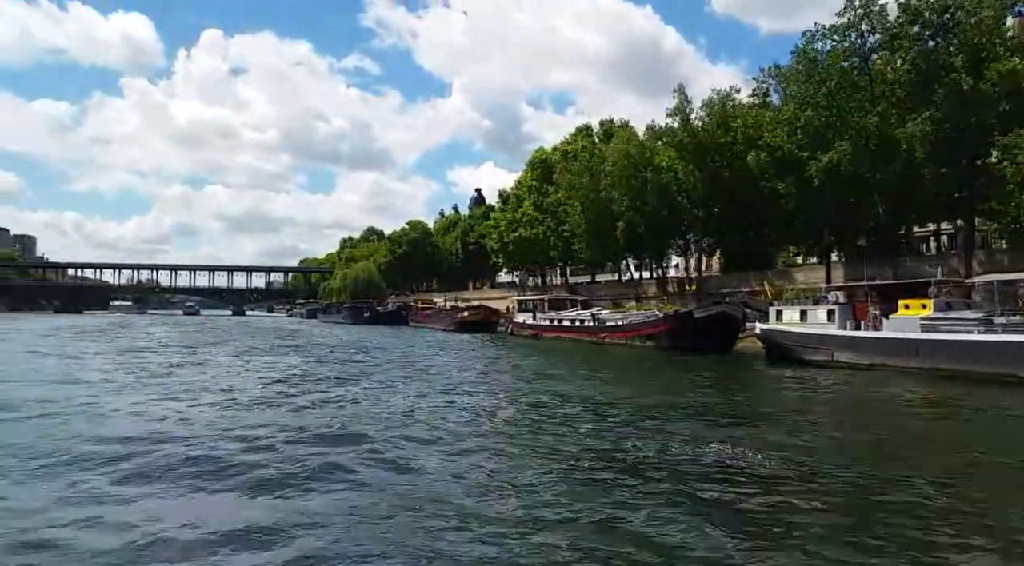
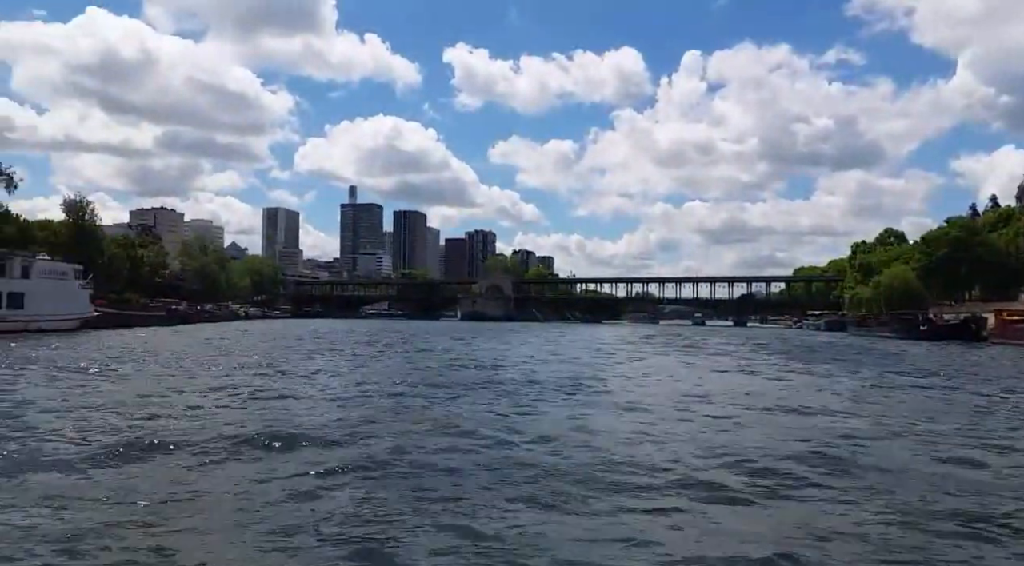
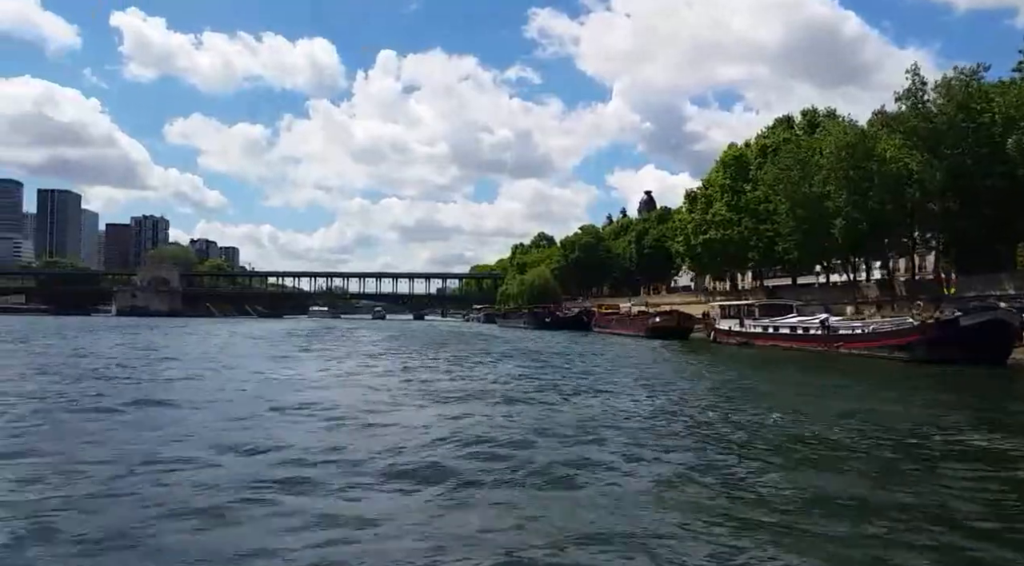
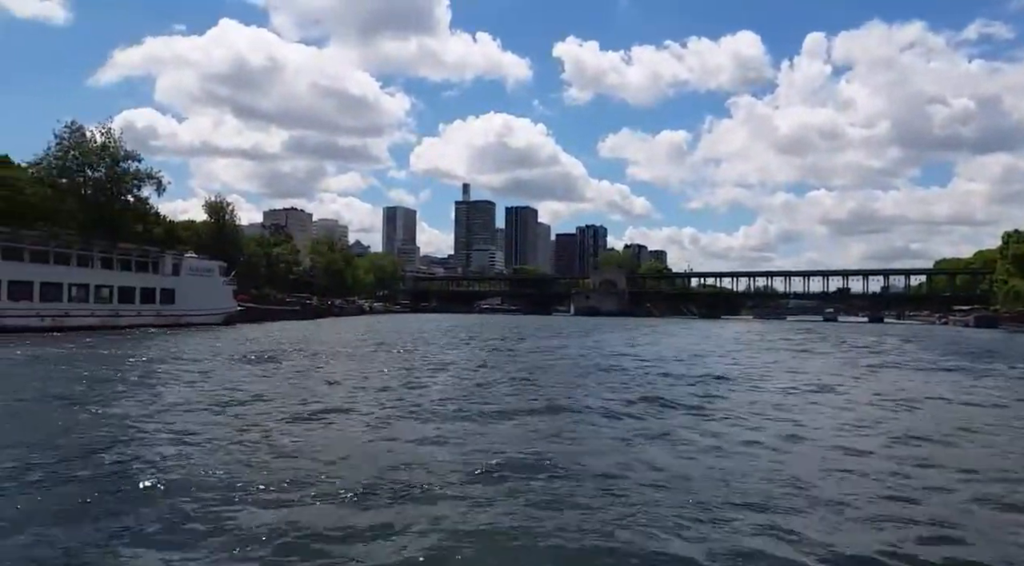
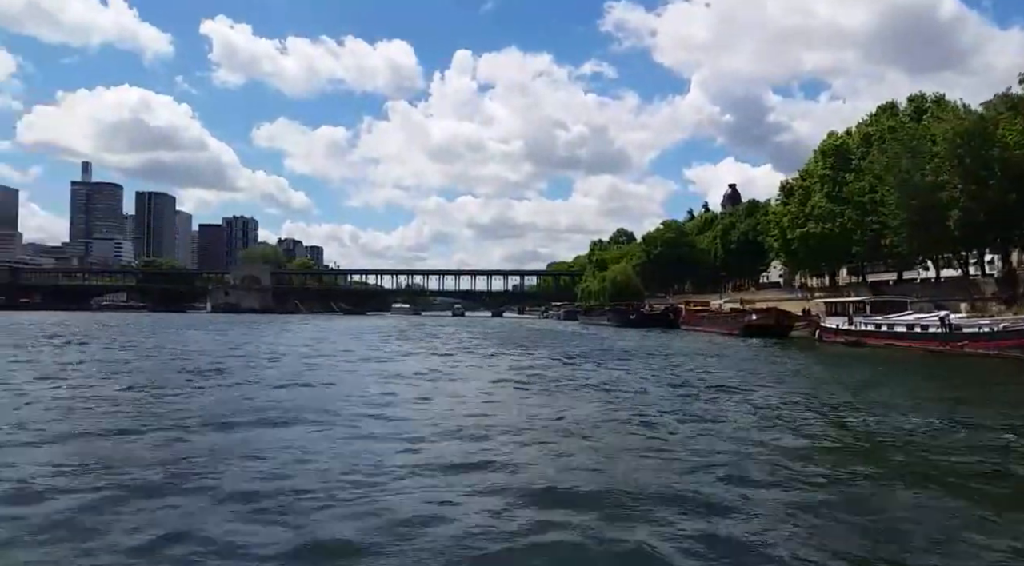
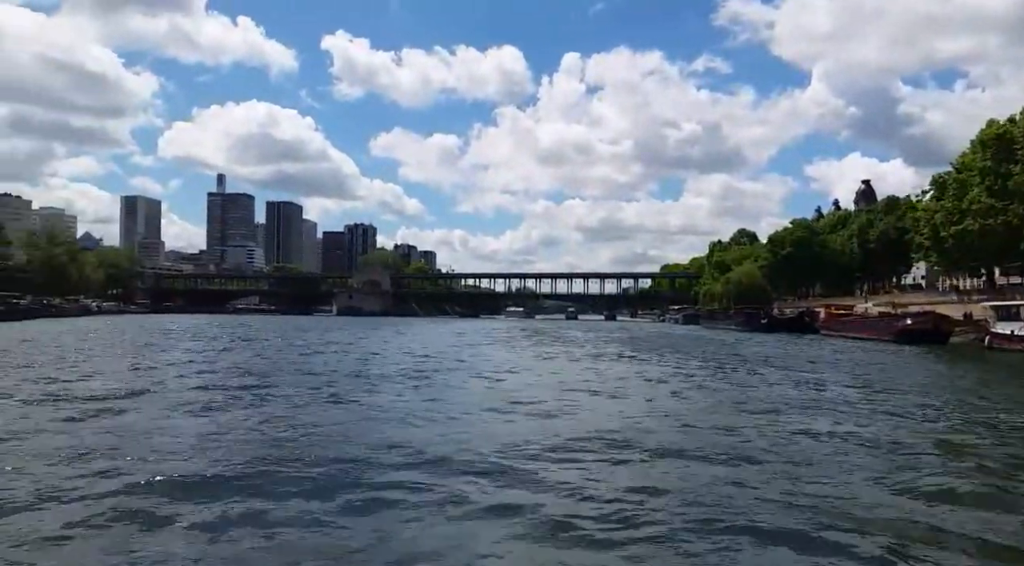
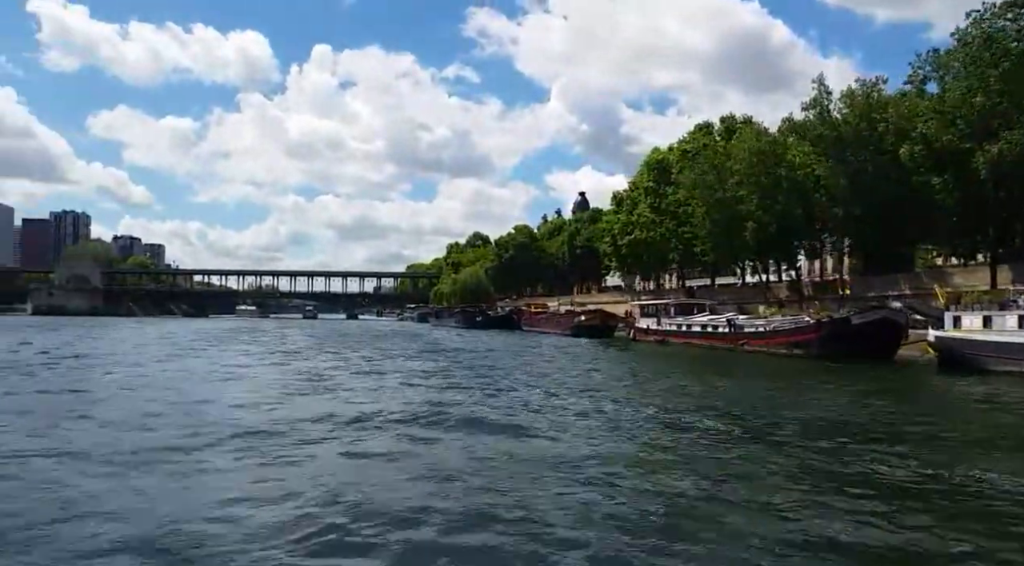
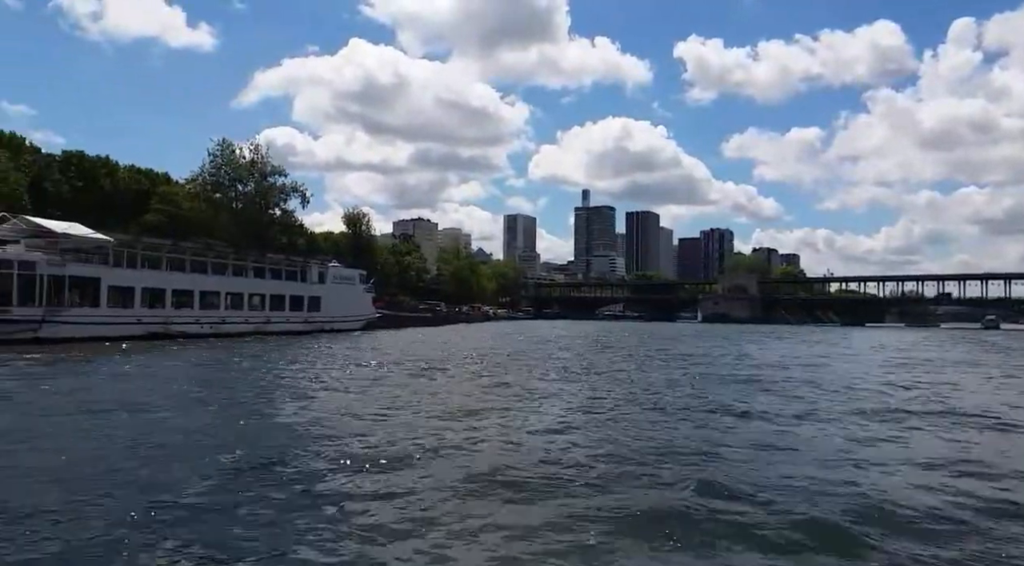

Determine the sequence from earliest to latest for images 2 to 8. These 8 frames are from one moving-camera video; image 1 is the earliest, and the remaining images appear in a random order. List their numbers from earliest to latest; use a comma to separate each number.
7, 3, 5, 6, 2, 4, 8
